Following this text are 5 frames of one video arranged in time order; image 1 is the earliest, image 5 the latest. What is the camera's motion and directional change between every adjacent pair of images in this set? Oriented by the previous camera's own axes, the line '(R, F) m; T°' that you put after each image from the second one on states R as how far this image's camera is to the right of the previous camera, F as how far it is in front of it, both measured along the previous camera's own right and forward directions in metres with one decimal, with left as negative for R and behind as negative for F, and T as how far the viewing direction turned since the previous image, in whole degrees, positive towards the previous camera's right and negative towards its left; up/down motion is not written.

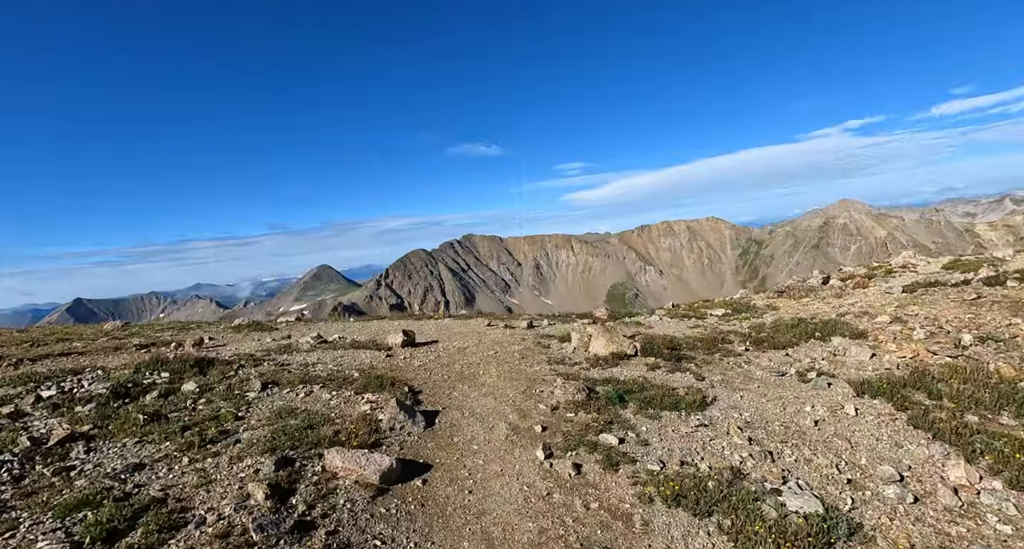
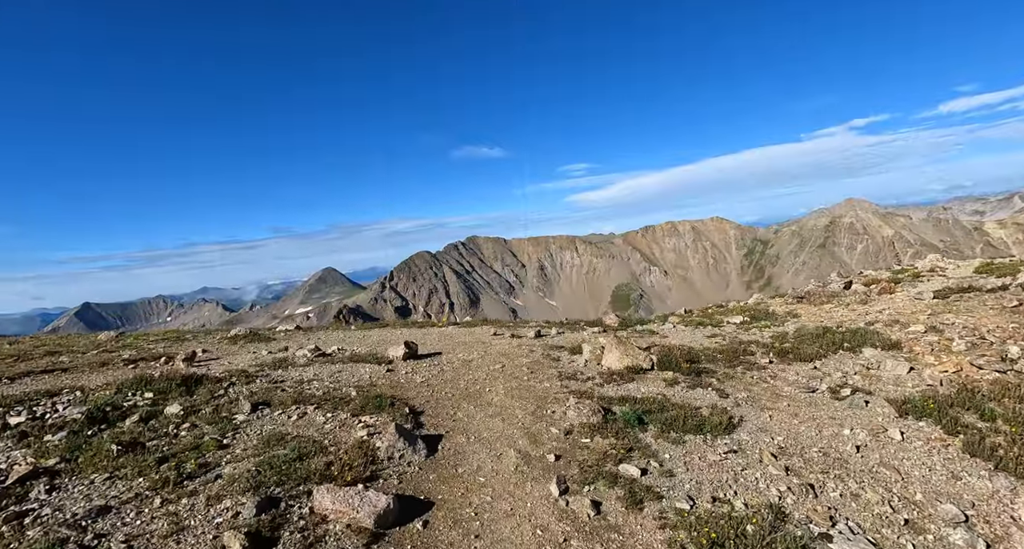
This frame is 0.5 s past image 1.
(-0.1, +1.3) m; -1°
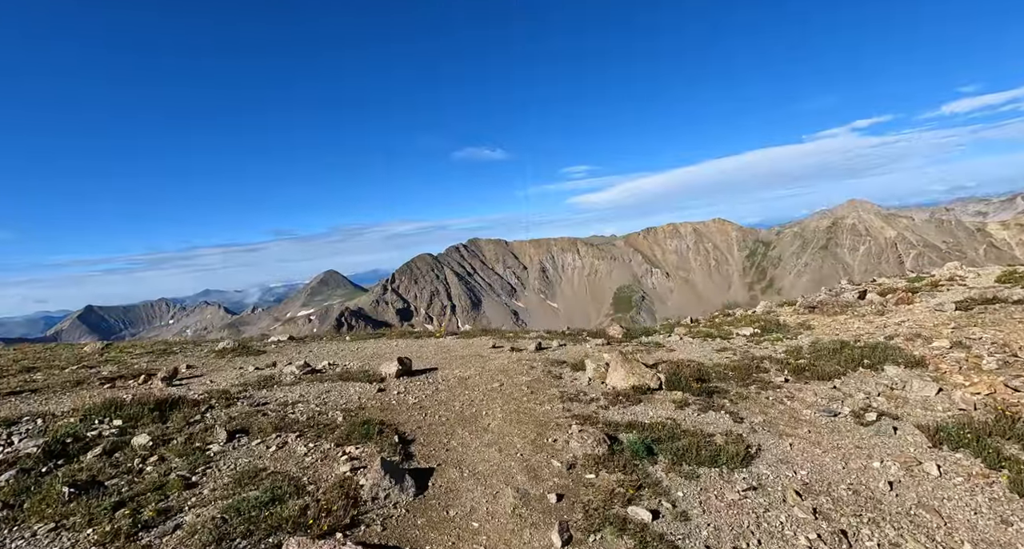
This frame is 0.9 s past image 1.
(+0.1, +1.2) m; 0°
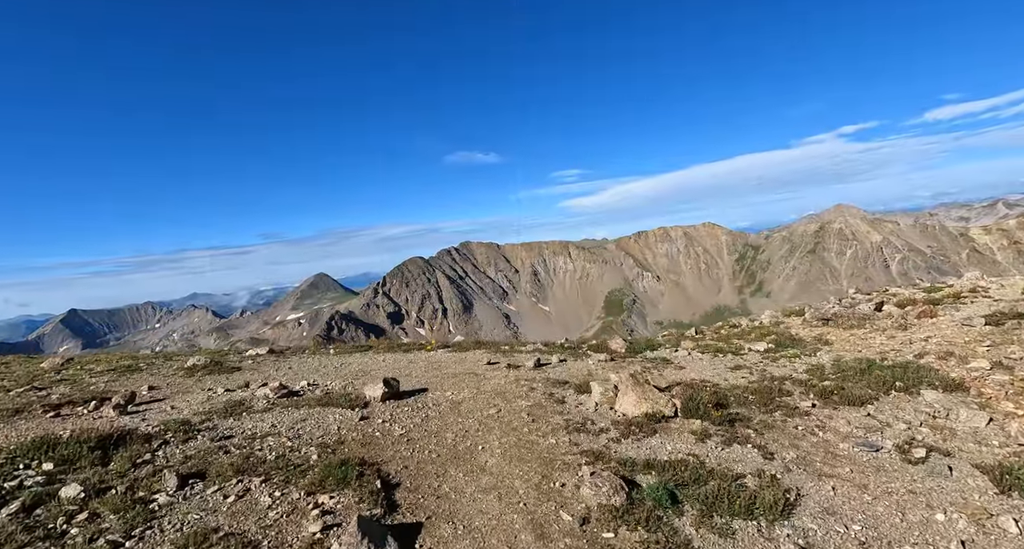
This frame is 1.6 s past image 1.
(-0.3, +2.1) m; +1°
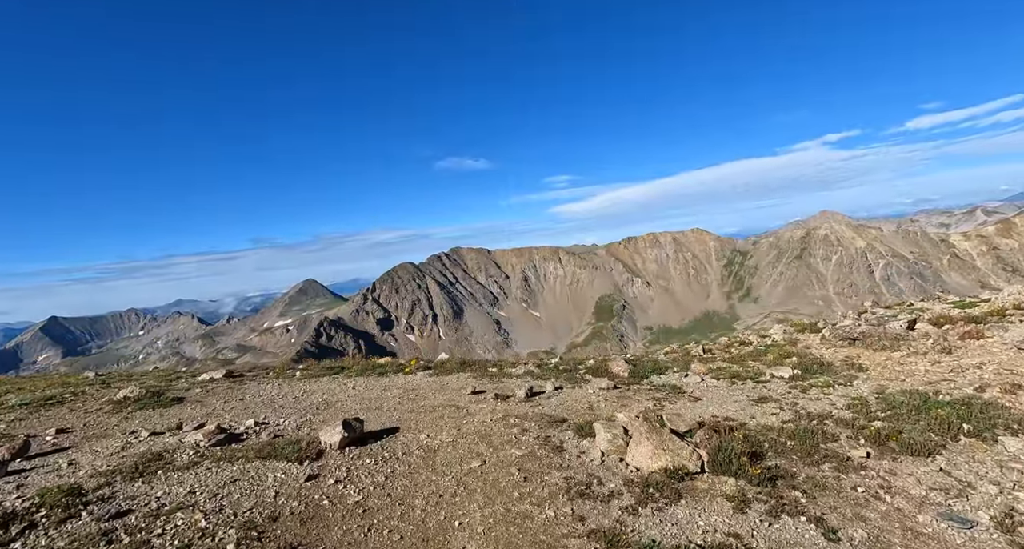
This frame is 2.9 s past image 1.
(+0.1, +3.5) m; +1°
